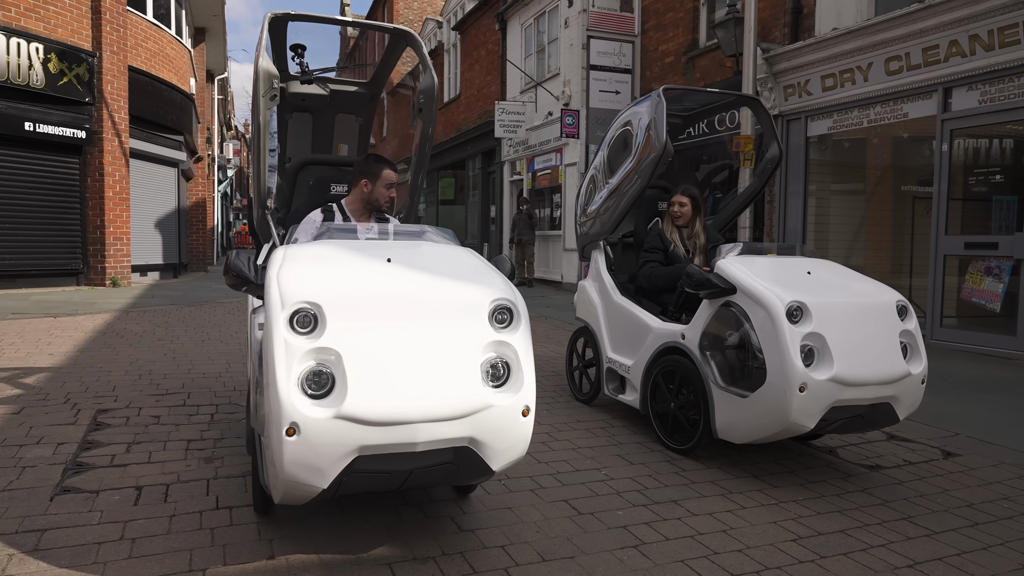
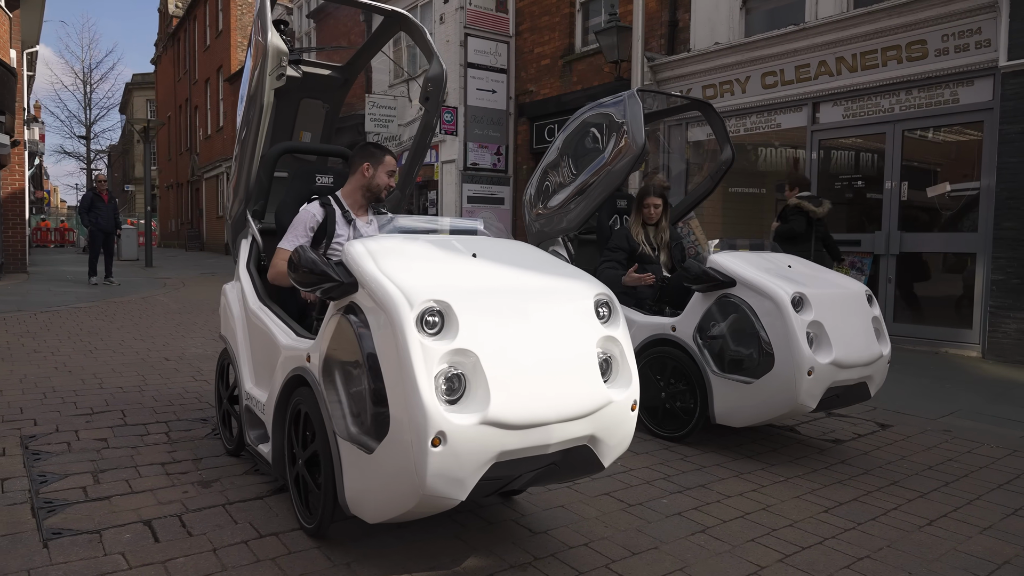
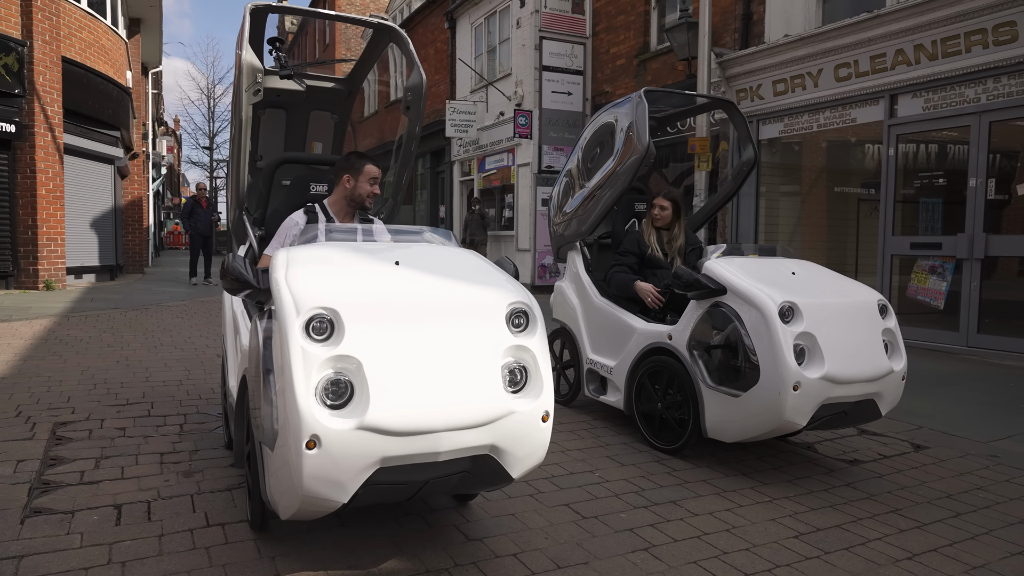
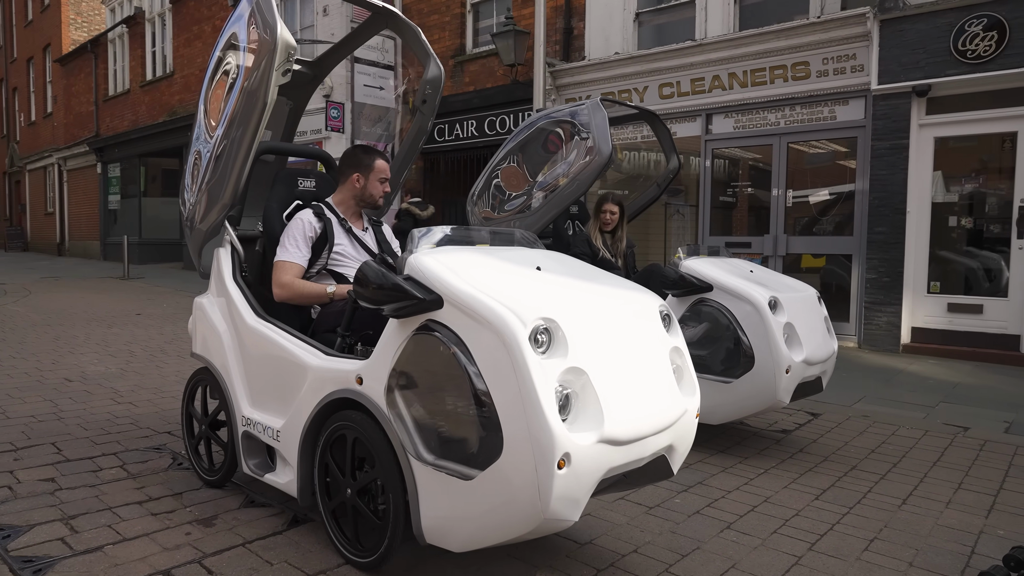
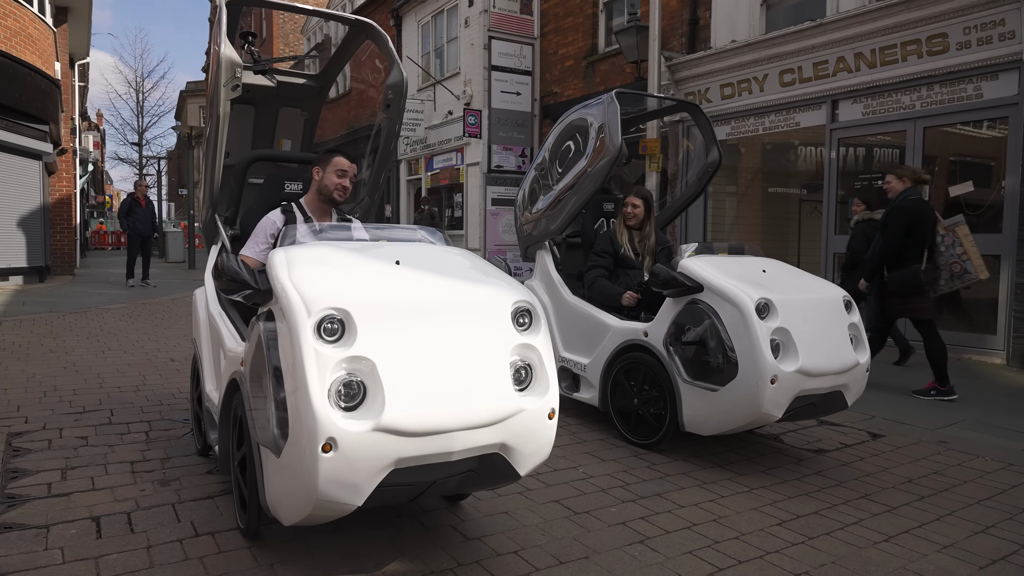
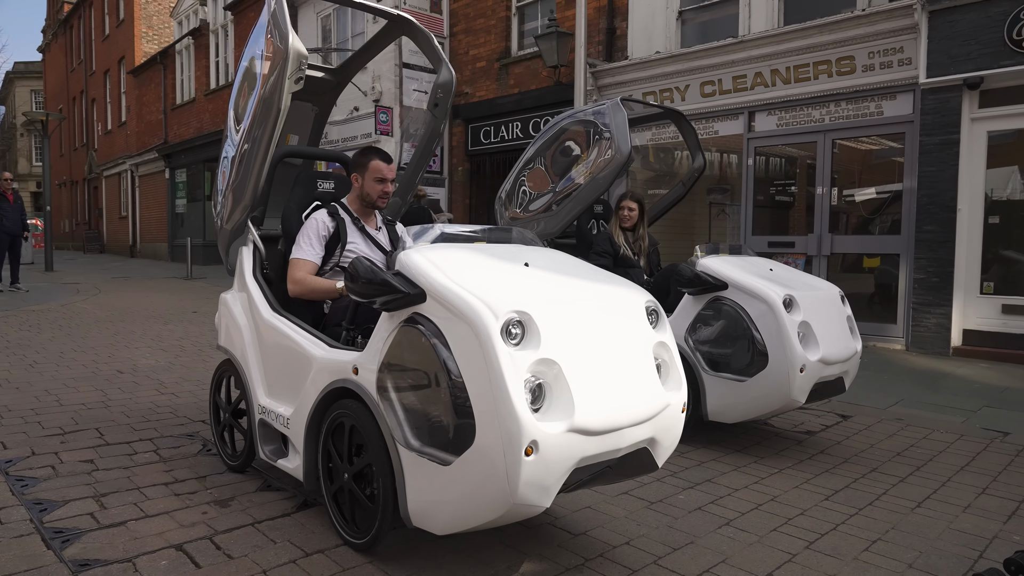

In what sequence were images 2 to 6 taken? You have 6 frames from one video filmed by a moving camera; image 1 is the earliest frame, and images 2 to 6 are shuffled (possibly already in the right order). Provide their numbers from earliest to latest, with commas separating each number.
3, 5, 2, 6, 4
